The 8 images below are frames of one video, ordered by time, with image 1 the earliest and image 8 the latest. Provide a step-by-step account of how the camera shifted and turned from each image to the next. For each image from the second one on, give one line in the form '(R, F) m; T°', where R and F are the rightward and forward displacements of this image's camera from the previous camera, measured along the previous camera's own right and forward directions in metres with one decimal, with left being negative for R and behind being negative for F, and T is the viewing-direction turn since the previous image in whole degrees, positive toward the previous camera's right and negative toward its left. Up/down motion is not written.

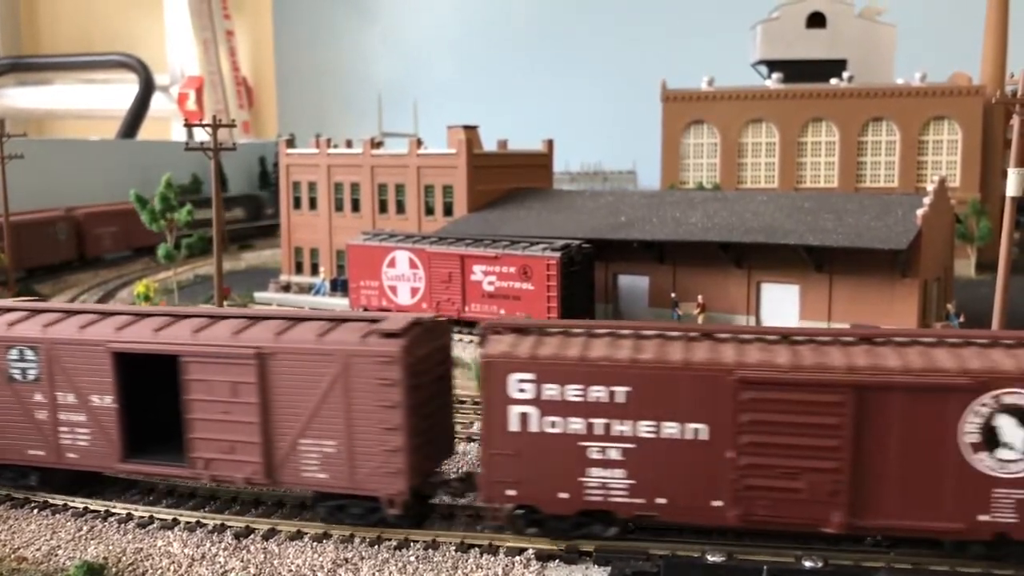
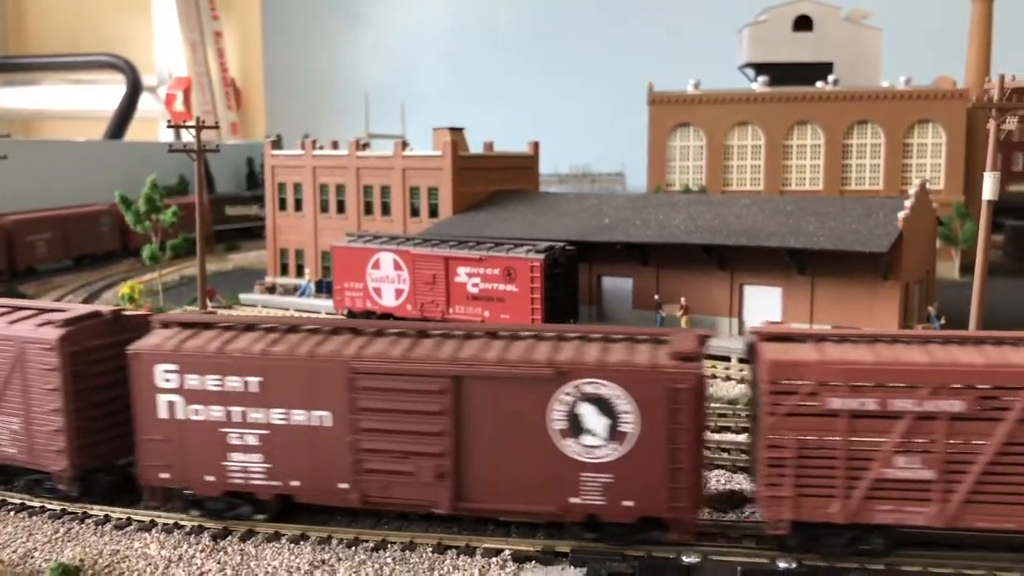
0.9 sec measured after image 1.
(+0.1, 0.0) m; +1°
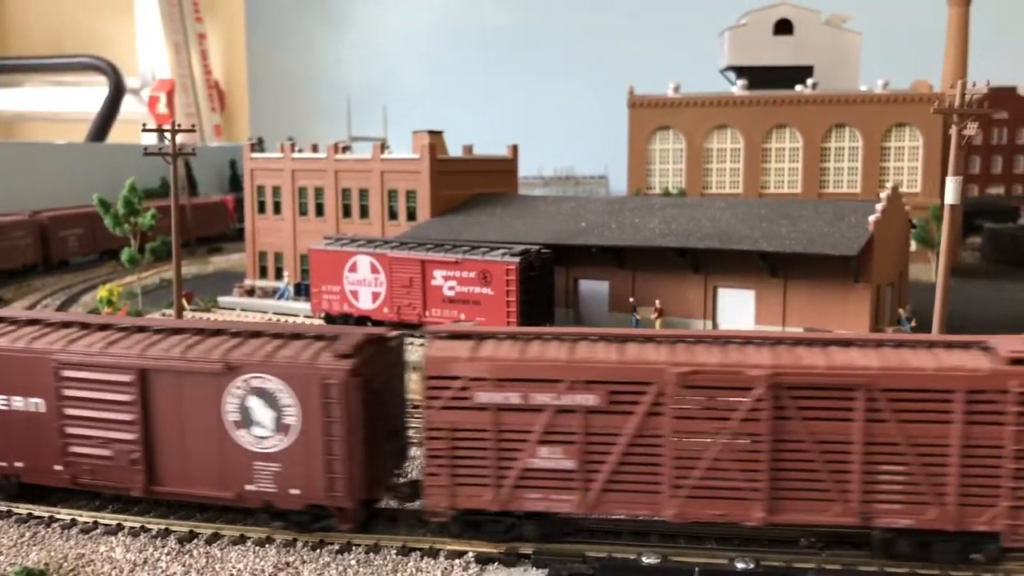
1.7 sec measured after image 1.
(+0.2, -0.1) m; +1°
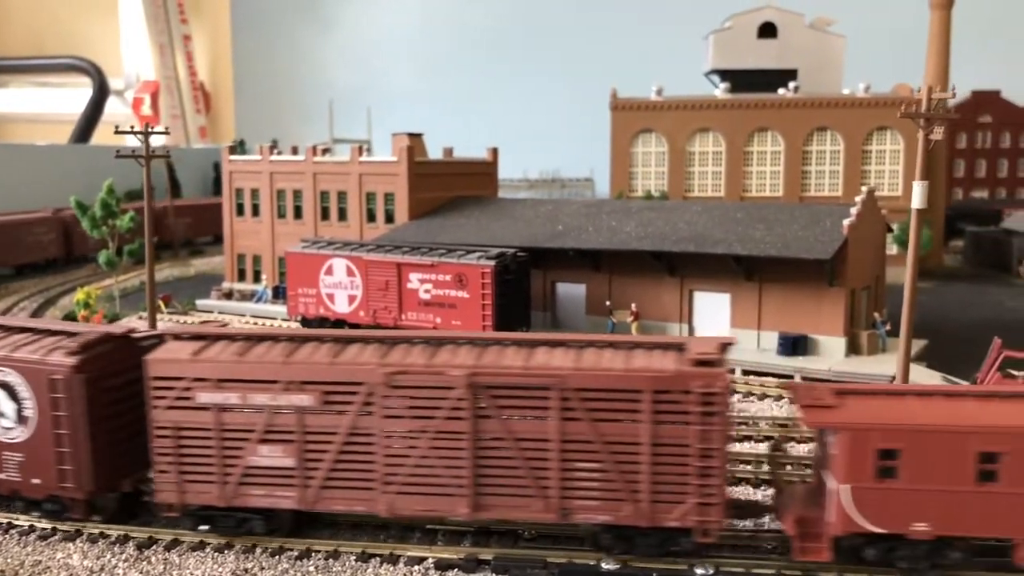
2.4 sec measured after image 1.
(+0.3, 0.0) m; +1°
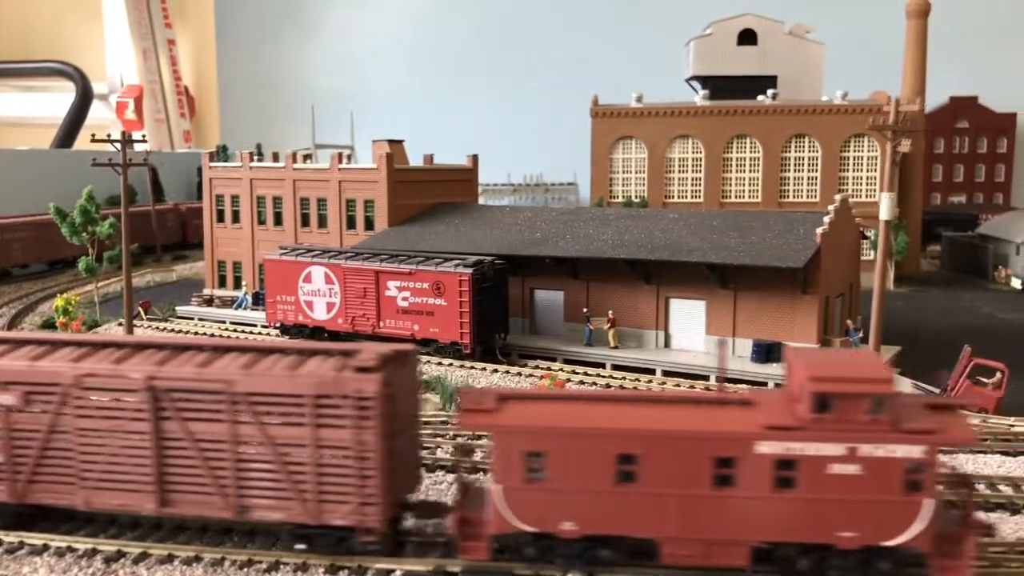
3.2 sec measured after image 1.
(+0.2, -0.1) m; +1°
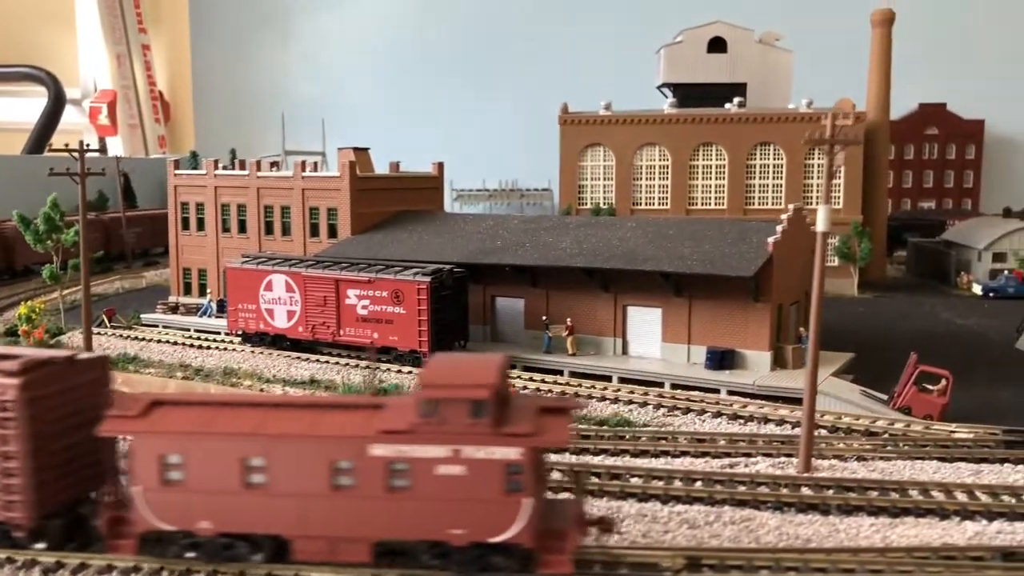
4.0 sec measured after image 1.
(+0.4, -0.1) m; +1°
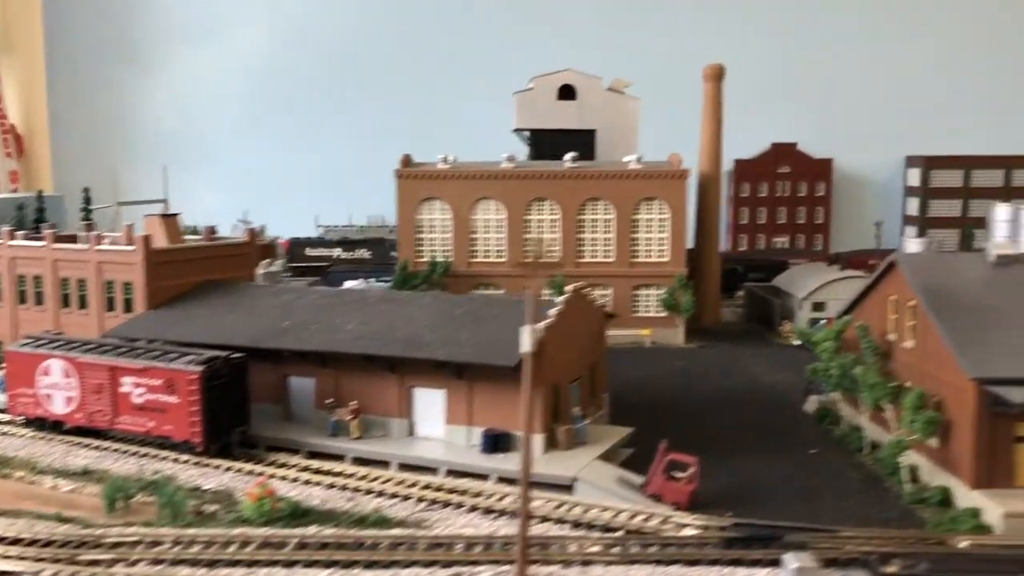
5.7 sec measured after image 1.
(+2.2, -0.2) m; +5°
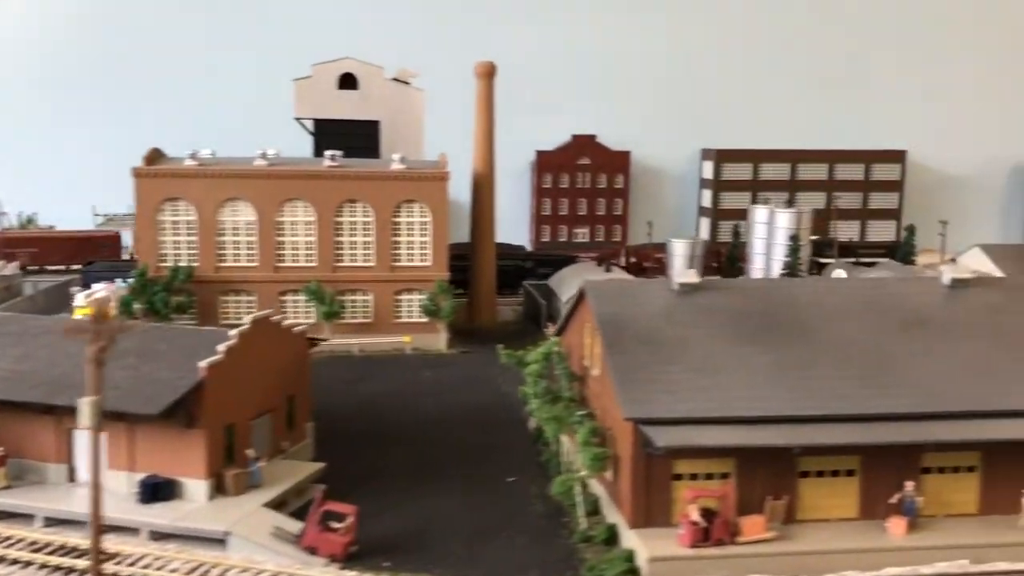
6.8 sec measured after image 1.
(+2.9, +0.7) m; +9°
